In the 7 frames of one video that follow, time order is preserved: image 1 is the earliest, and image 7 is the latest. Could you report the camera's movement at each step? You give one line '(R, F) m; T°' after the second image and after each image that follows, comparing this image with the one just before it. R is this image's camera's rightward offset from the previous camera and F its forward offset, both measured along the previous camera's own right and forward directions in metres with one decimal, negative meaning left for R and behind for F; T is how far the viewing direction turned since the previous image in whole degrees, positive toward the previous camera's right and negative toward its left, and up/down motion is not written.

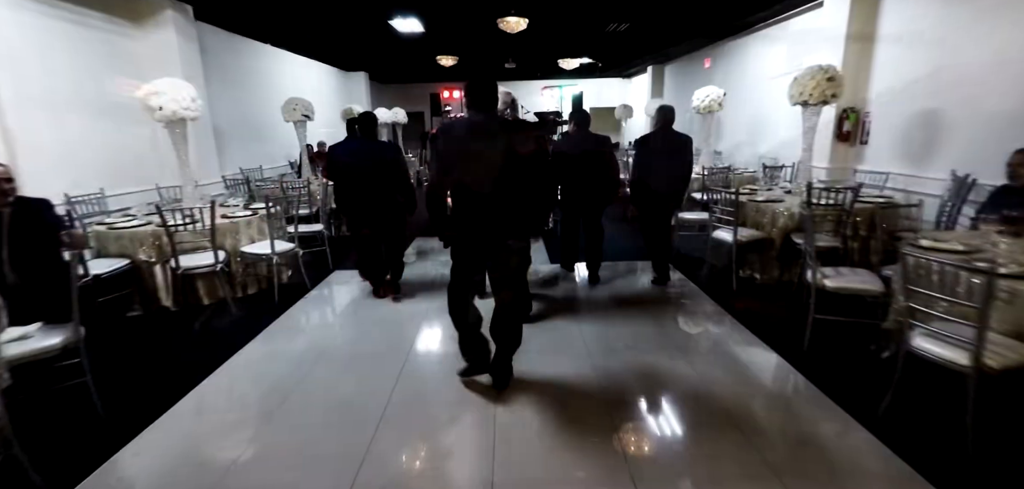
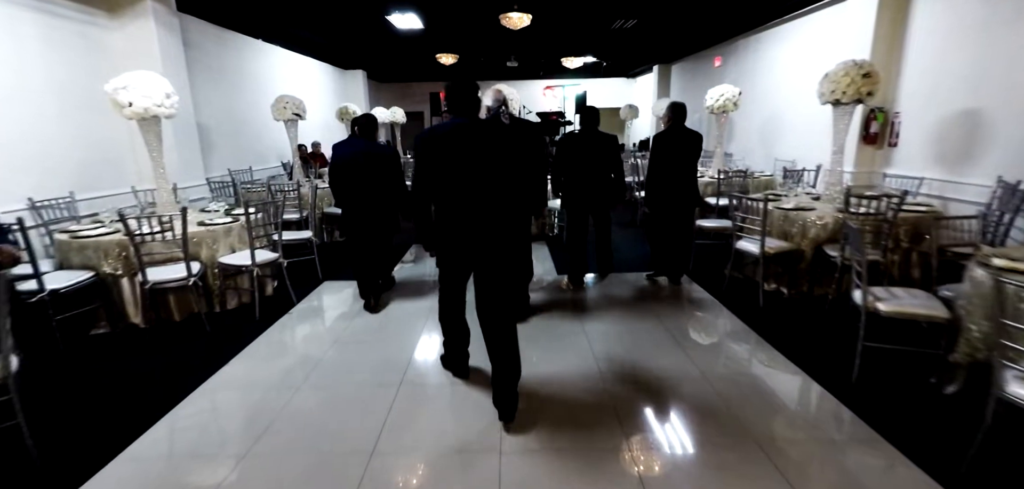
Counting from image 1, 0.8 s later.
(0.0, +0.3) m; 0°
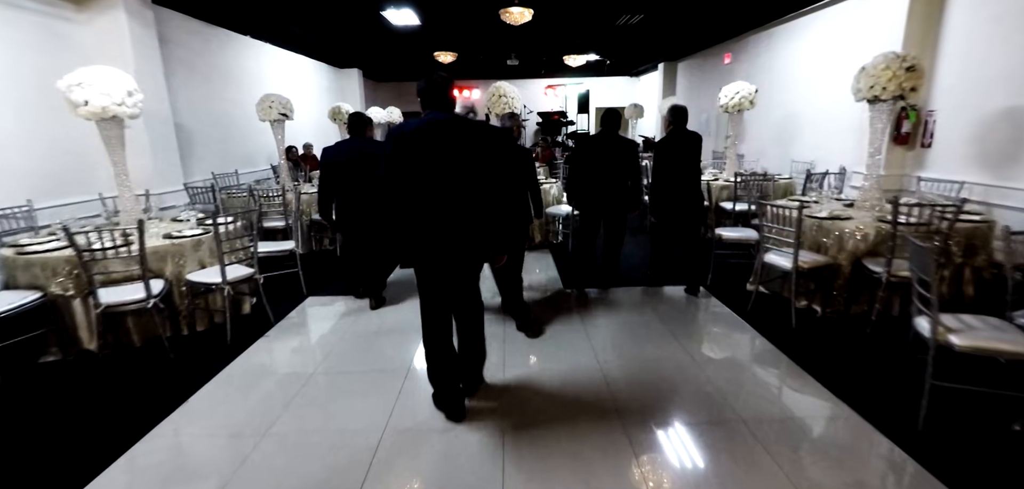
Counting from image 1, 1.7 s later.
(0.0, +0.4) m; 0°
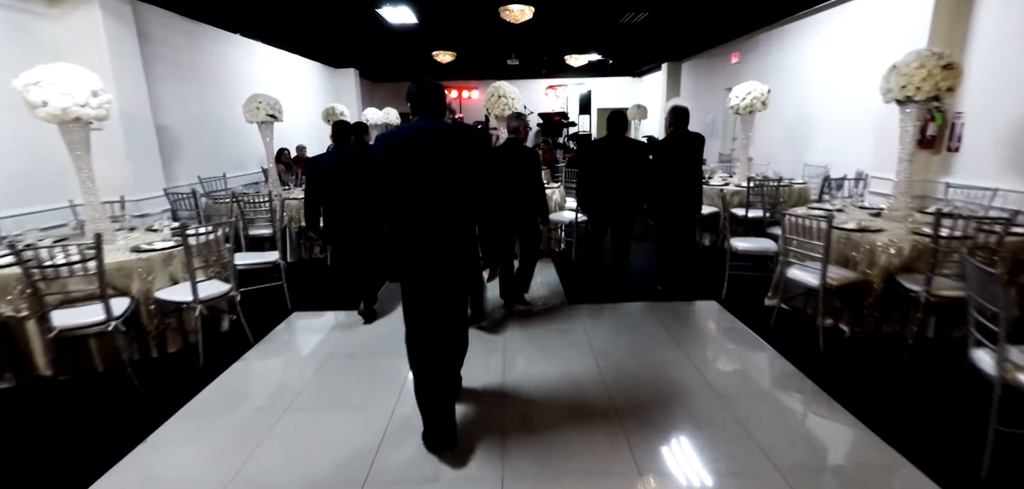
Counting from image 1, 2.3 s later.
(0.0, +0.3) m; 0°
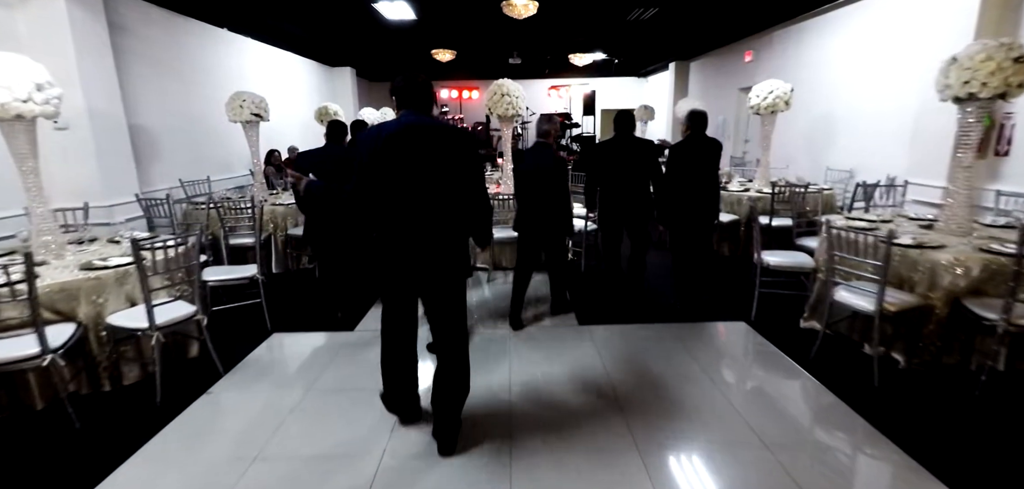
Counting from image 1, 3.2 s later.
(0.0, +0.4) m; 0°
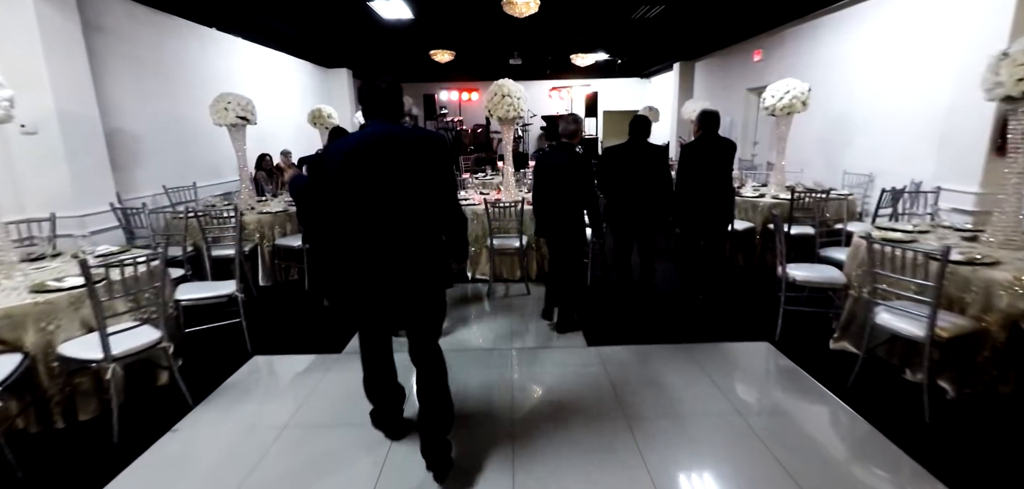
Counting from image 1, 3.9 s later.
(0.0, +0.3) m; 0°
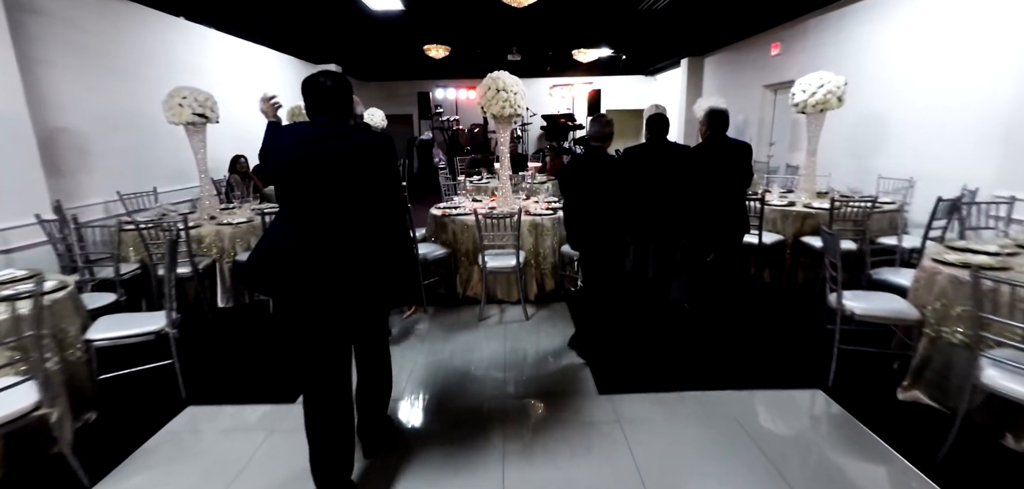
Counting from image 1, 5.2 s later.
(0.0, +0.5) m; 0°
